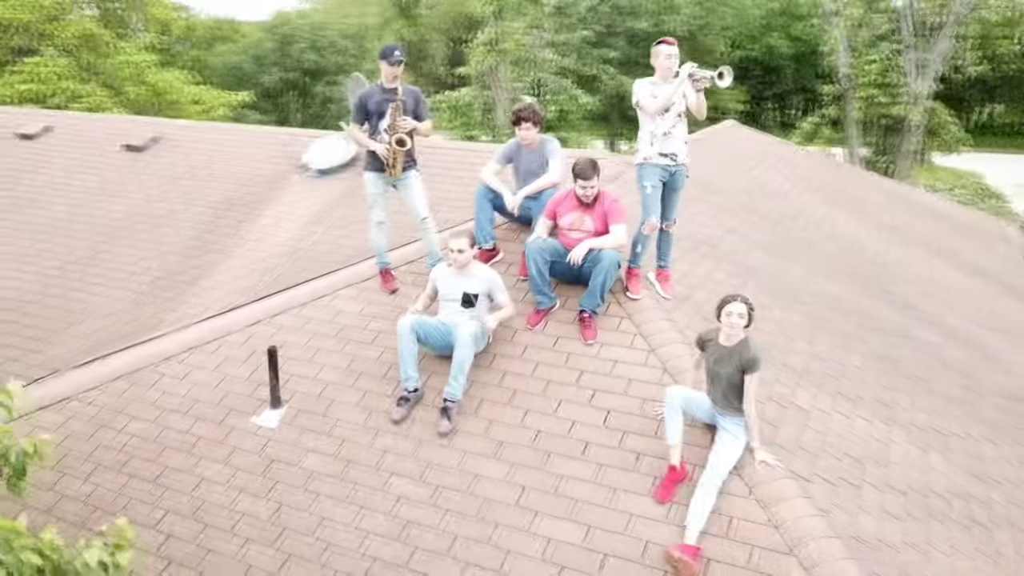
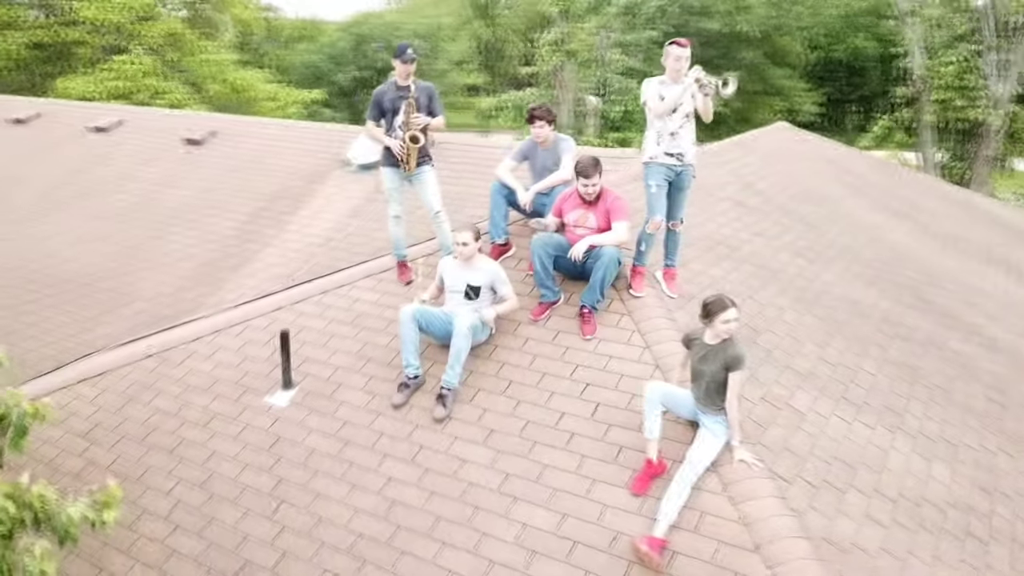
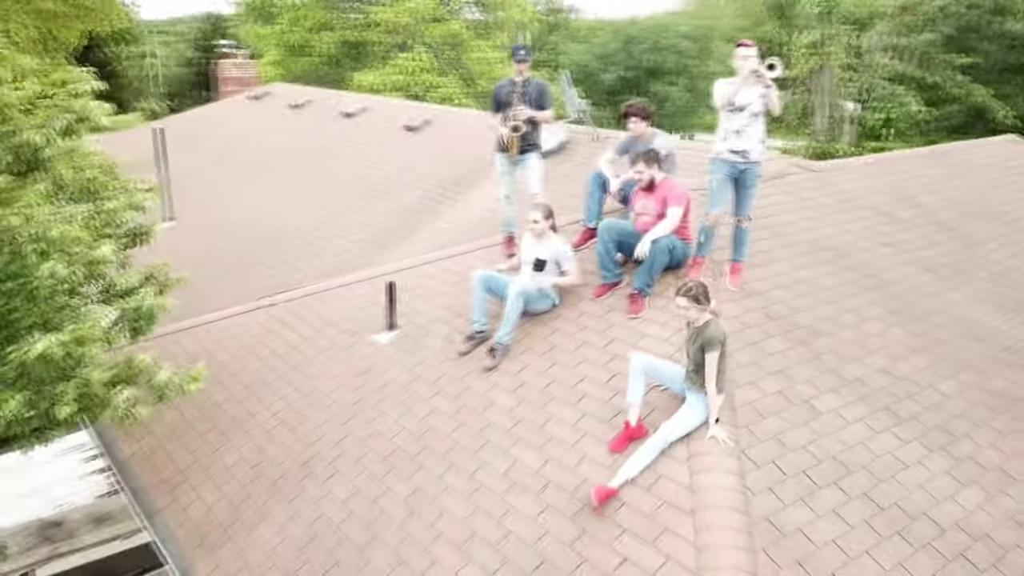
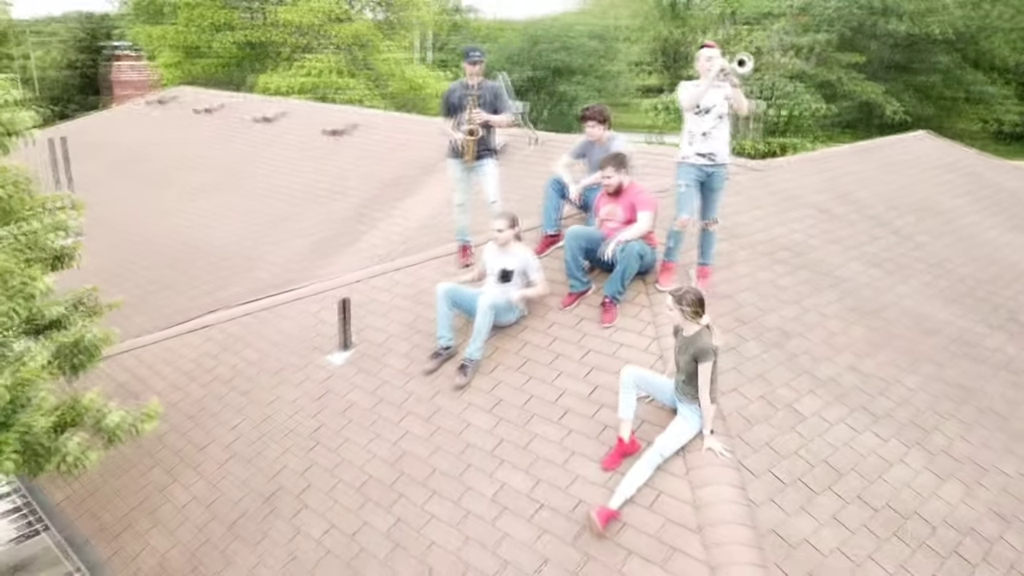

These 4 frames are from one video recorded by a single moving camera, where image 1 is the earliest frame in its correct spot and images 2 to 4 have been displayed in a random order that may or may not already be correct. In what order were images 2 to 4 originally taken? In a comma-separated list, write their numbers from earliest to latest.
2, 4, 3
